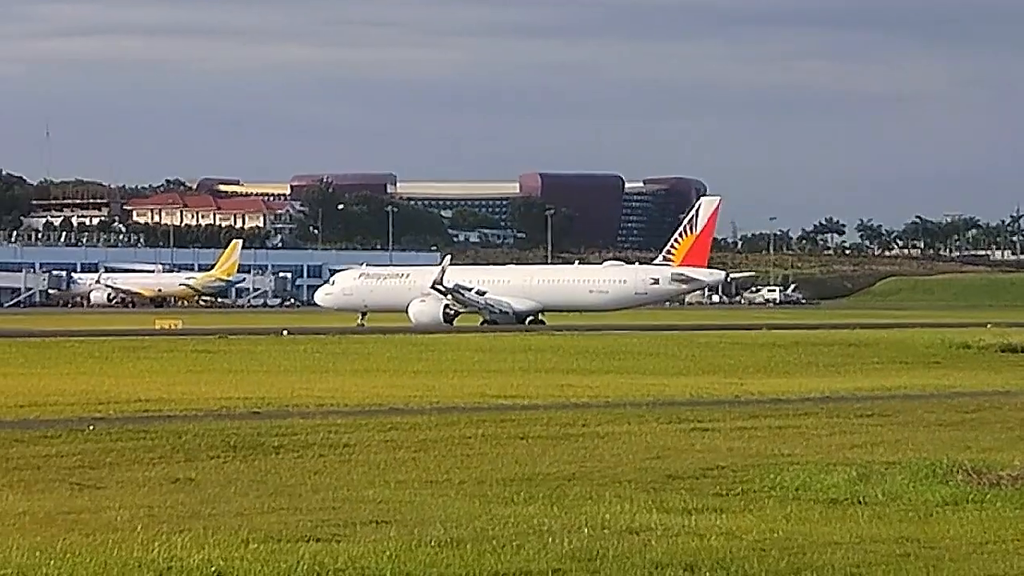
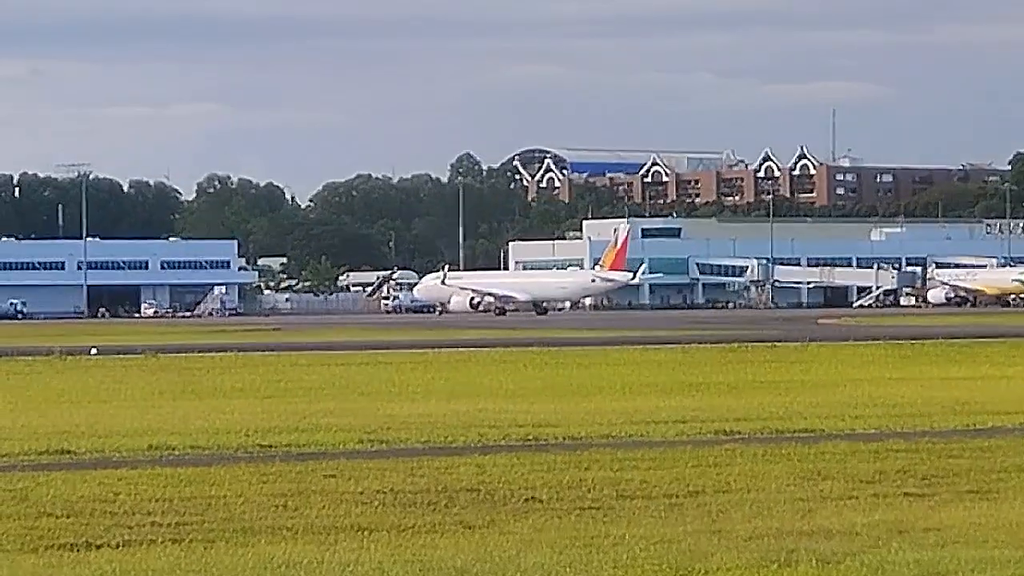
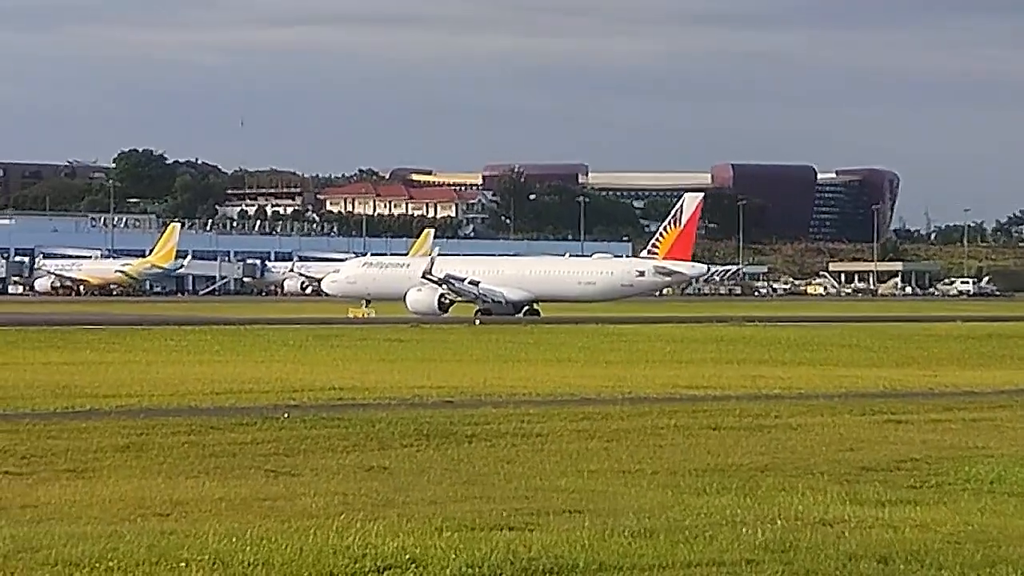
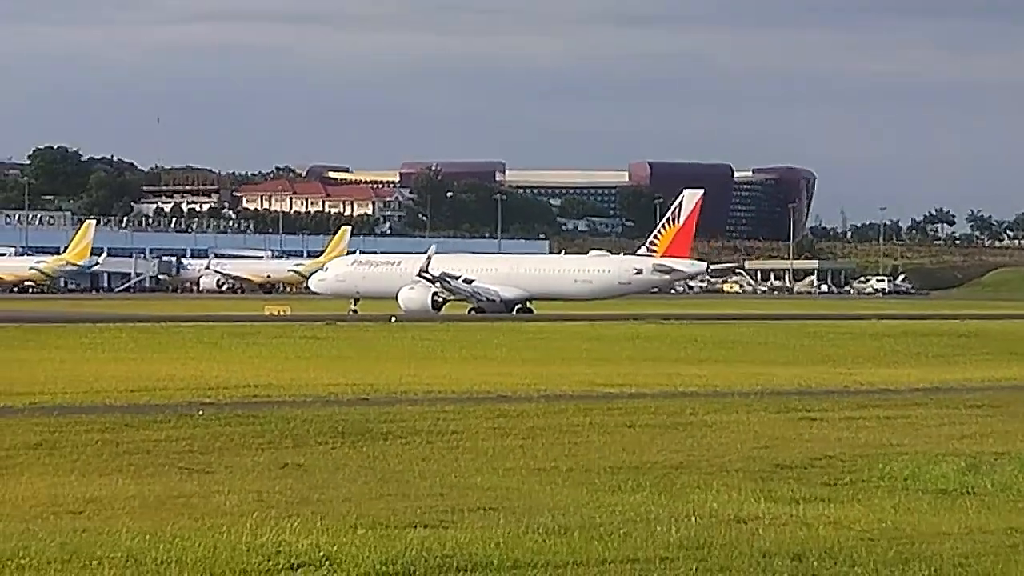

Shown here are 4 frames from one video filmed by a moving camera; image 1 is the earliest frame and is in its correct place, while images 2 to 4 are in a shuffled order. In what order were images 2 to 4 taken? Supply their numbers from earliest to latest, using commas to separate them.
4, 3, 2
